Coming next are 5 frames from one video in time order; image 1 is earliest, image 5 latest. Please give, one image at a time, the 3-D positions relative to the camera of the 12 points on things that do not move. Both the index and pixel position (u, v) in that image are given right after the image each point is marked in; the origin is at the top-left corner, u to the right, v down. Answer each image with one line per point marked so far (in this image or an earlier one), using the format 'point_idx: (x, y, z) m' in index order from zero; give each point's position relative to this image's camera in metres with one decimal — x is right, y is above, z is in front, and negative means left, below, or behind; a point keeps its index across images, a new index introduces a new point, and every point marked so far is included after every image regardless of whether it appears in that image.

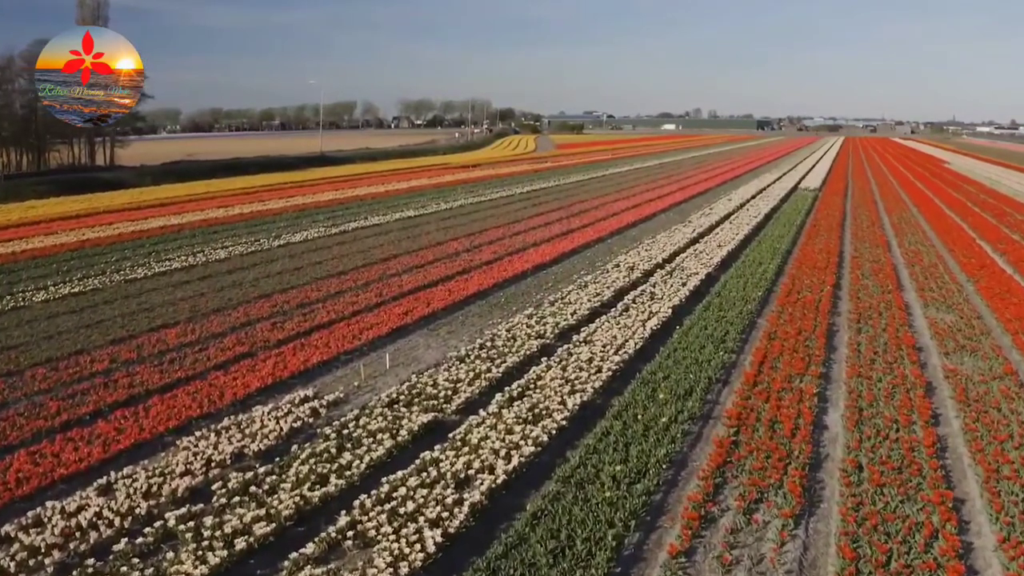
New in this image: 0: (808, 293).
0: (+5.3, -0.1, +13.4) m
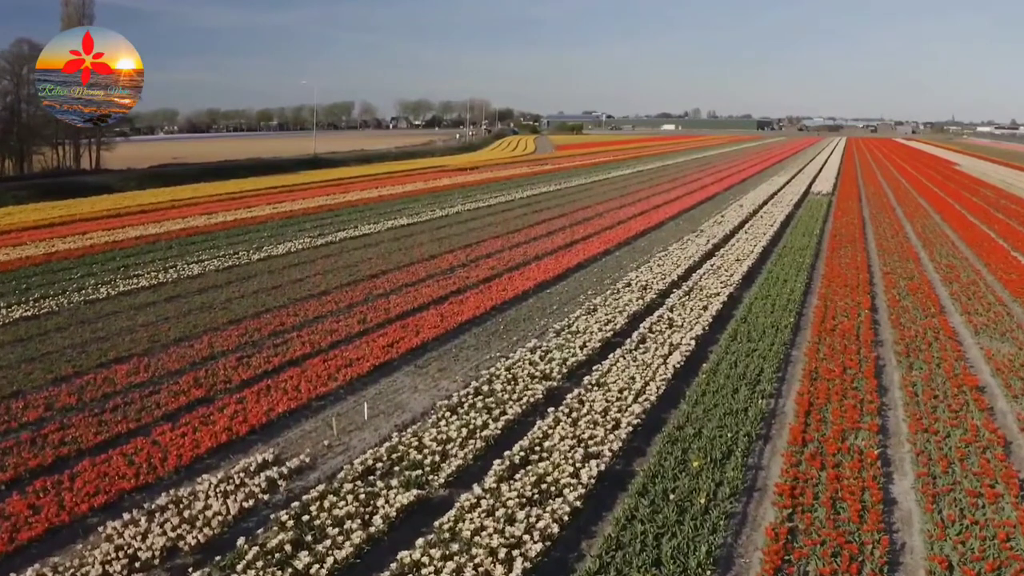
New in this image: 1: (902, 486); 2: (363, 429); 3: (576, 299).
0: (+5.3, -0.5, +11.9) m
1: (+3.6, -1.8, +7.0) m
2: (-1.6, -1.5, +7.9) m
3: (+1.1, -0.2, +13.0) m
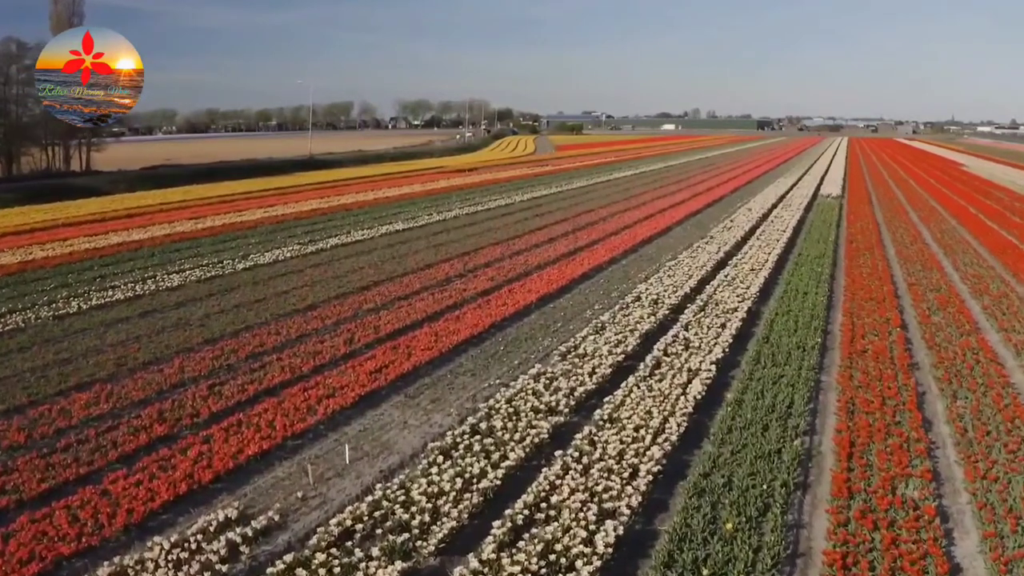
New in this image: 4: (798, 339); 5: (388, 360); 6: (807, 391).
0: (+5.3, -0.7, +10.9) m
1: (+3.6, -2.1, +6.0) m
2: (-1.6, -1.7, +6.9) m
3: (+1.1, -0.4, +12.0) m
4: (+4.0, -0.7, +10.6) m
5: (-1.6, -0.9, +9.7) m
6: (+3.4, -1.2, +8.8) m
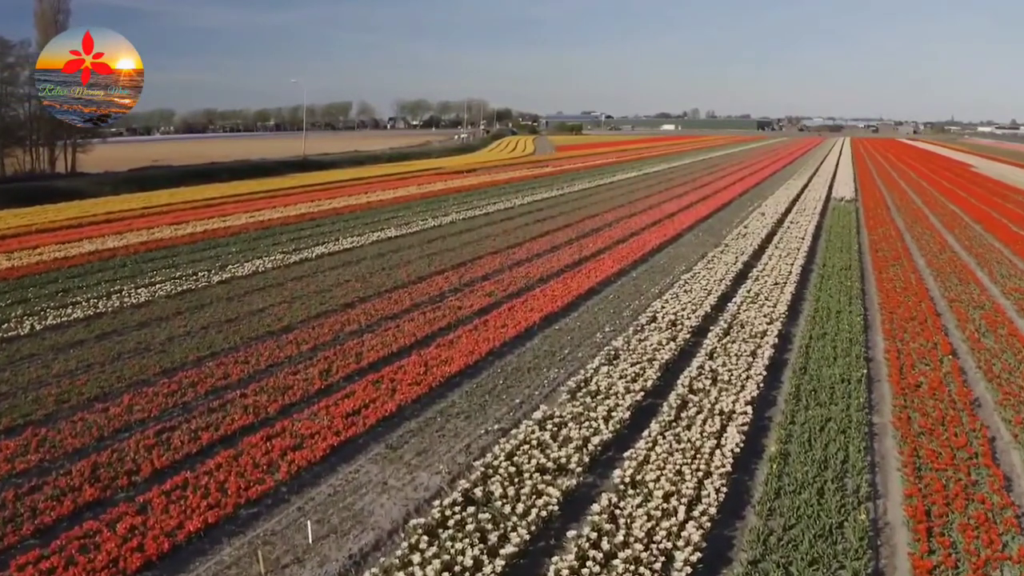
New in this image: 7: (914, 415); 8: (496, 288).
0: (+5.3, -1.0, +9.6) m
1: (+3.6, -2.4, +4.7) m
2: (-1.5, -2.0, +5.6) m
3: (+1.1, -0.7, +10.7) m
4: (+4.0, -1.0, +9.2) m
5: (-1.6, -1.2, +8.3) m
6: (+3.4, -1.5, +7.4) m
7: (+4.3, -1.4, +8.1) m
8: (-0.3, 0.0, +13.9) m
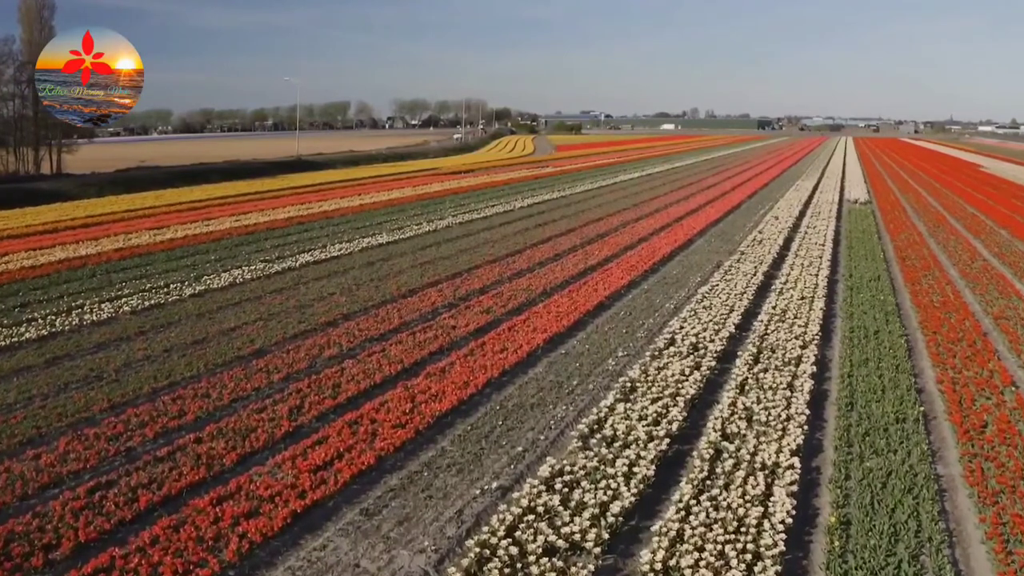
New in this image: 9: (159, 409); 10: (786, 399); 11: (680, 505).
0: (+5.3, -1.3, +8.3) m
1: (+3.7, -2.6, +3.4) m
2: (-1.5, -2.3, +4.3) m
3: (+1.1, -1.0, +9.4) m
4: (+4.0, -1.3, +8.0) m
5: (-1.6, -1.5, +7.0) m
6: (+3.5, -1.8, +6.2) m
7: (+4.4, -1.6, +6.9) m
8: (-0.3, -0.3, +12.6) m
9: (-3.9, -1.3, +8.2) m
10: (+2.9, -1.2, +8.1) m
11: (+1.3, -1.7, +5.9) m
